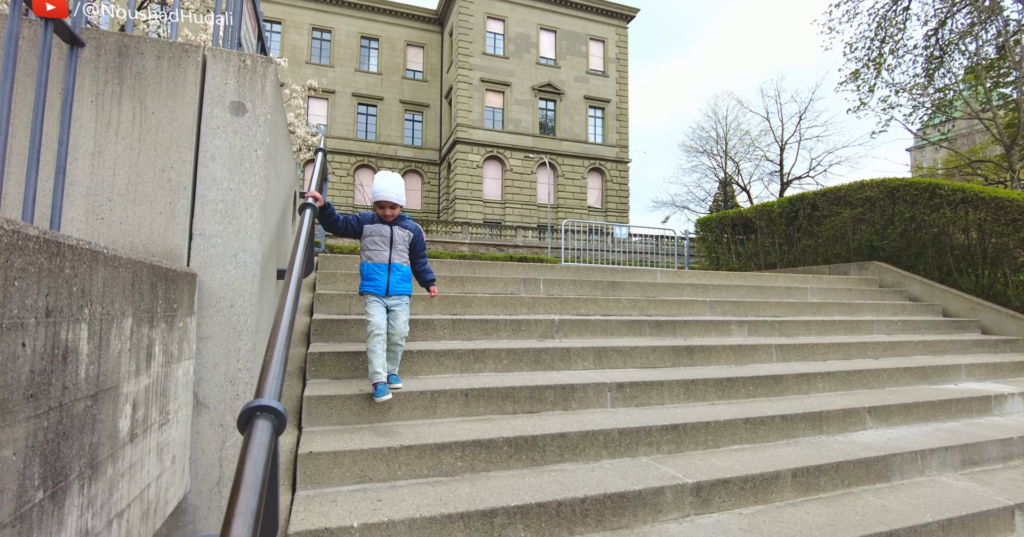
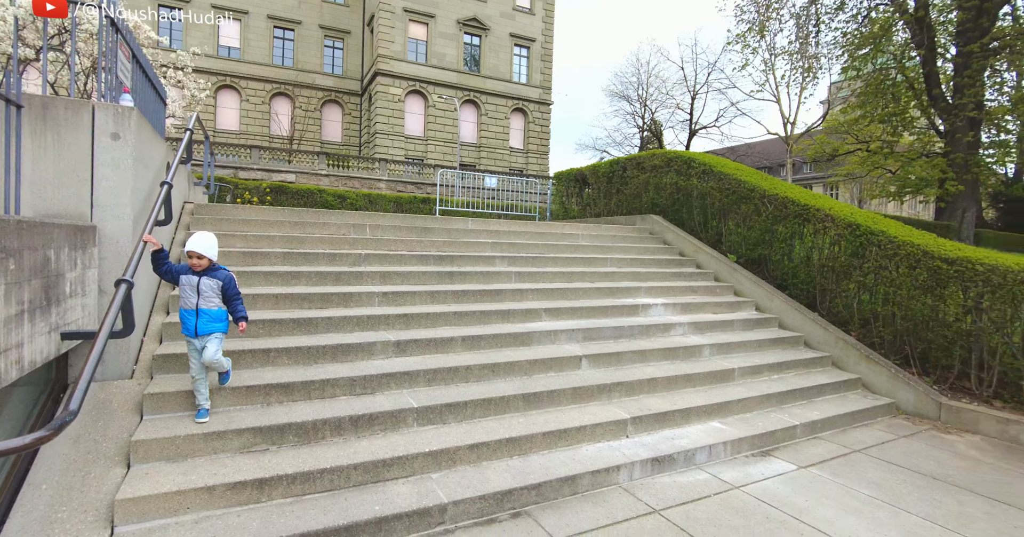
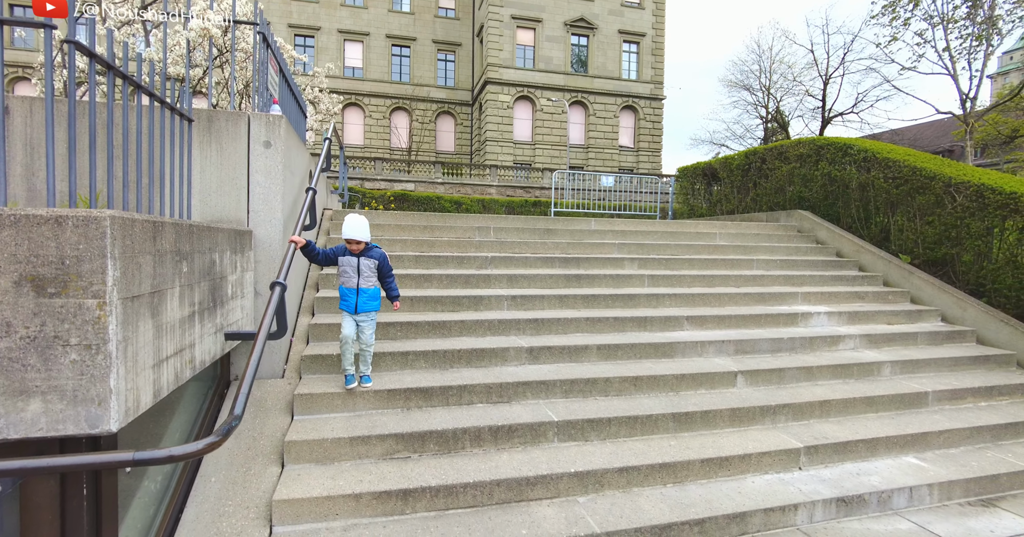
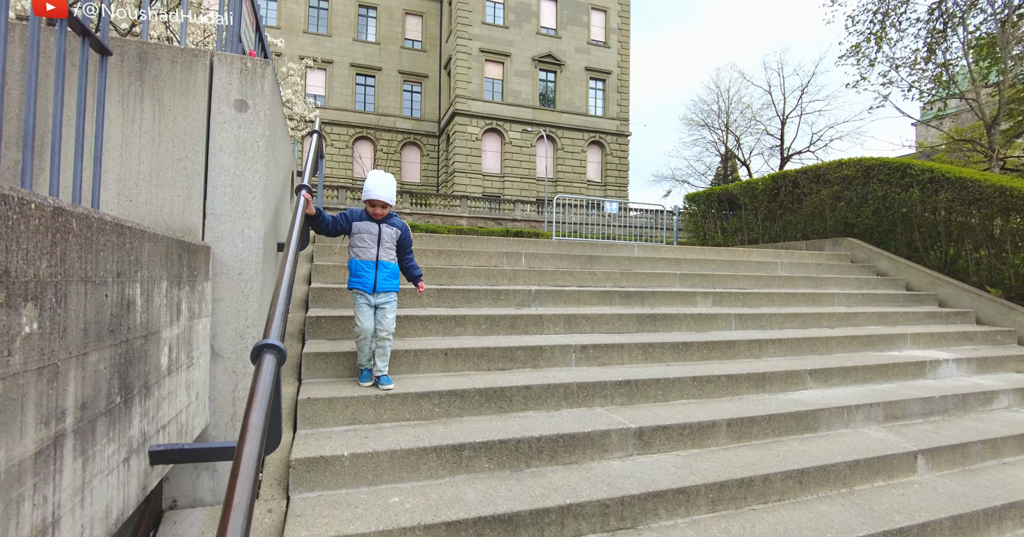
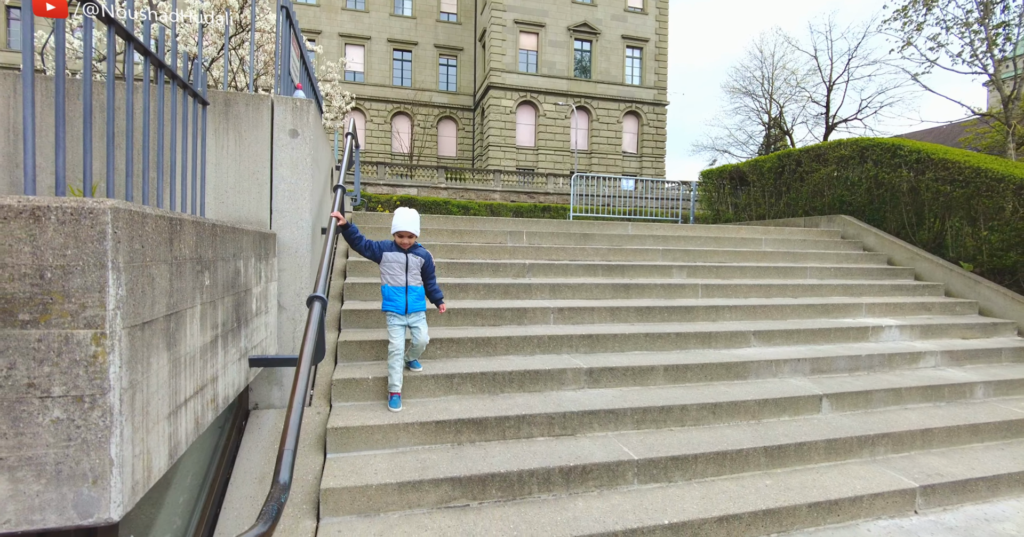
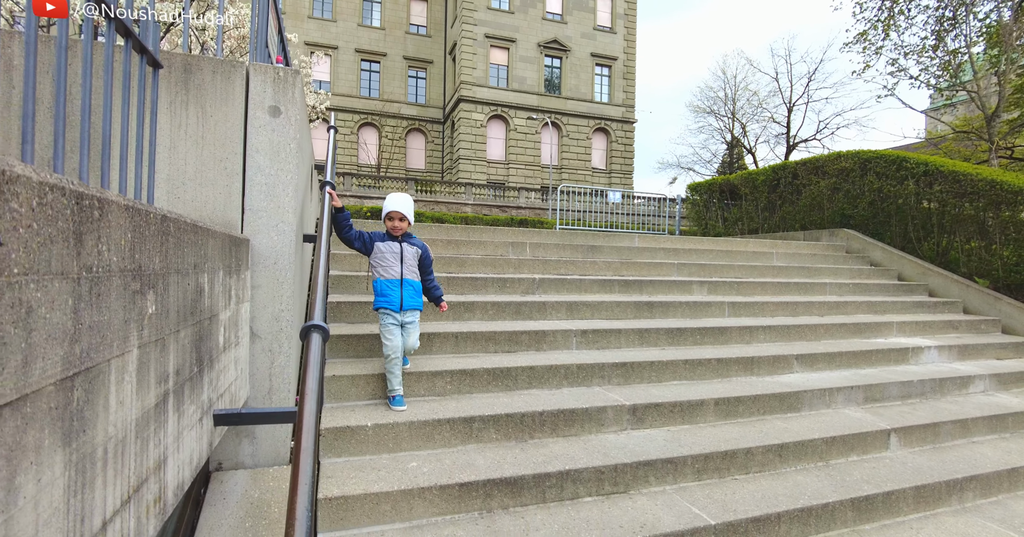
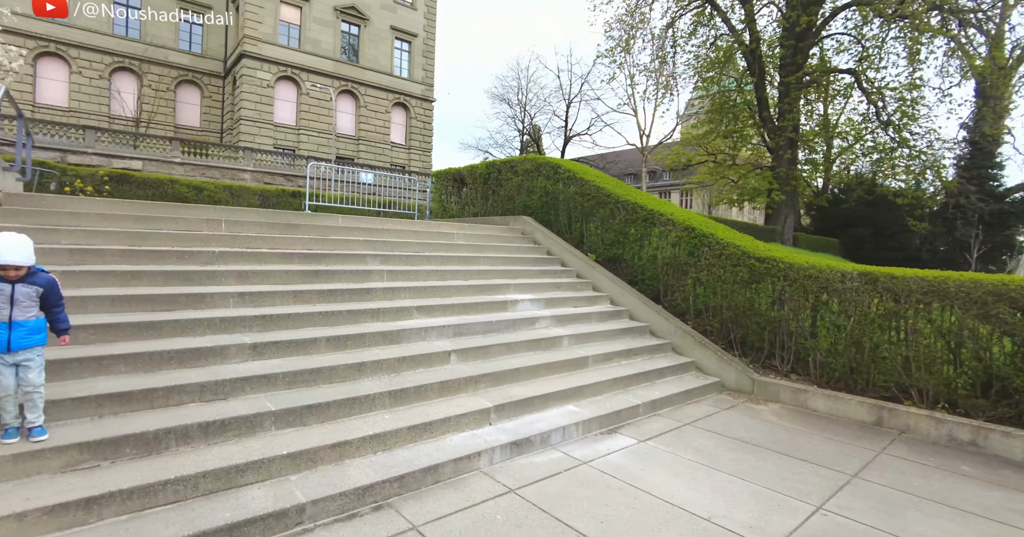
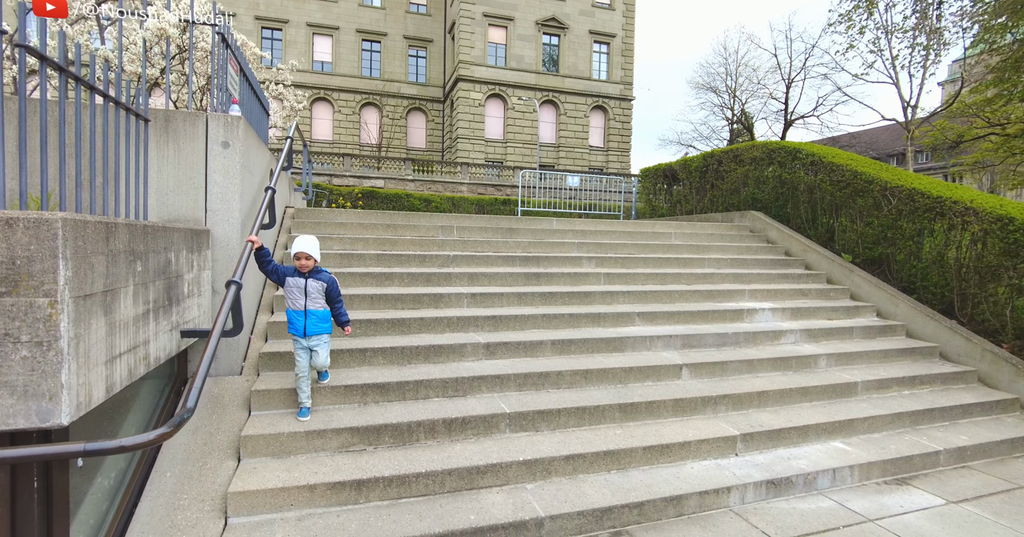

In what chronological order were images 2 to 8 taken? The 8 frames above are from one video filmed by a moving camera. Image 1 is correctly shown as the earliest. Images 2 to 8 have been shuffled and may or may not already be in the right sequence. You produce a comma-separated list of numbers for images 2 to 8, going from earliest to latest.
4, 6, 5, 3, 8, 2, 7
